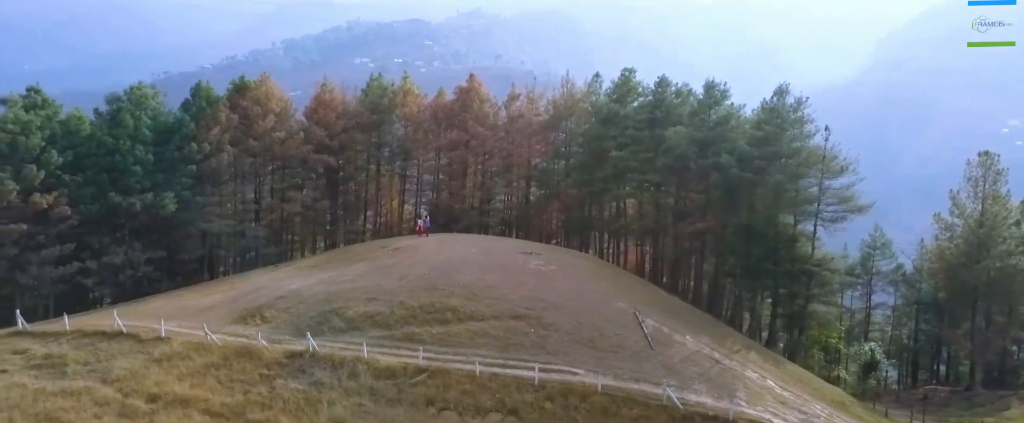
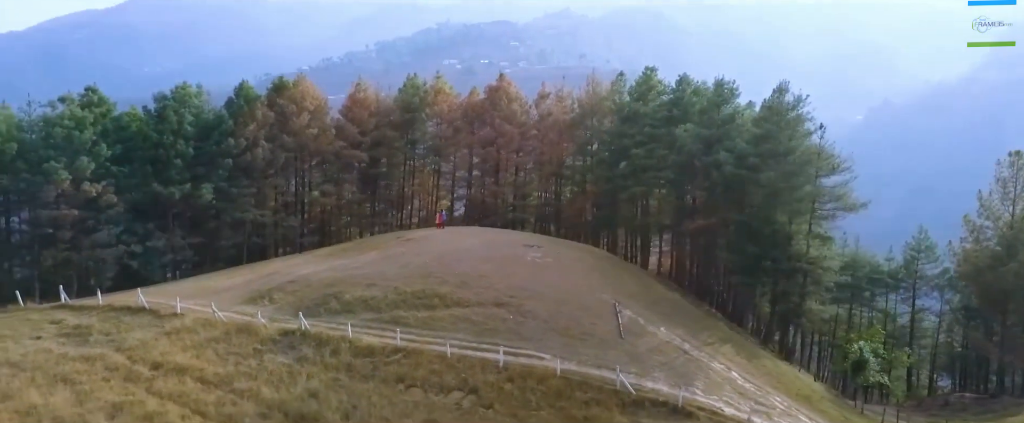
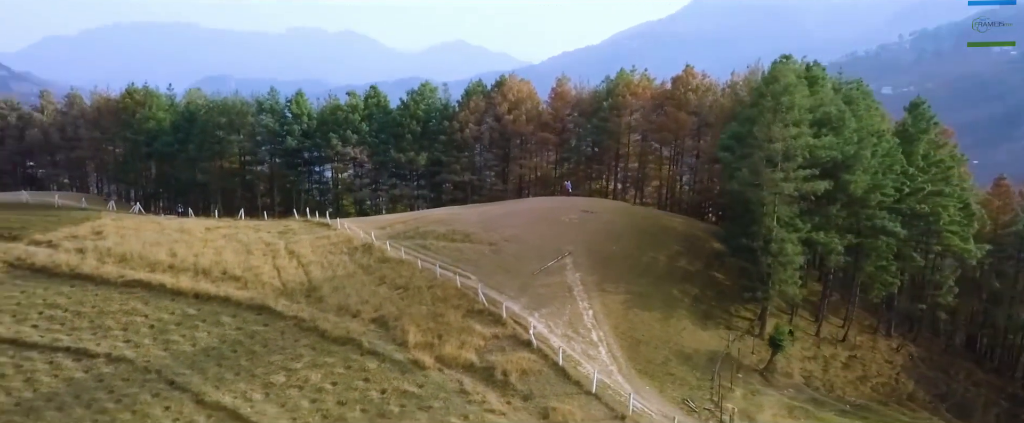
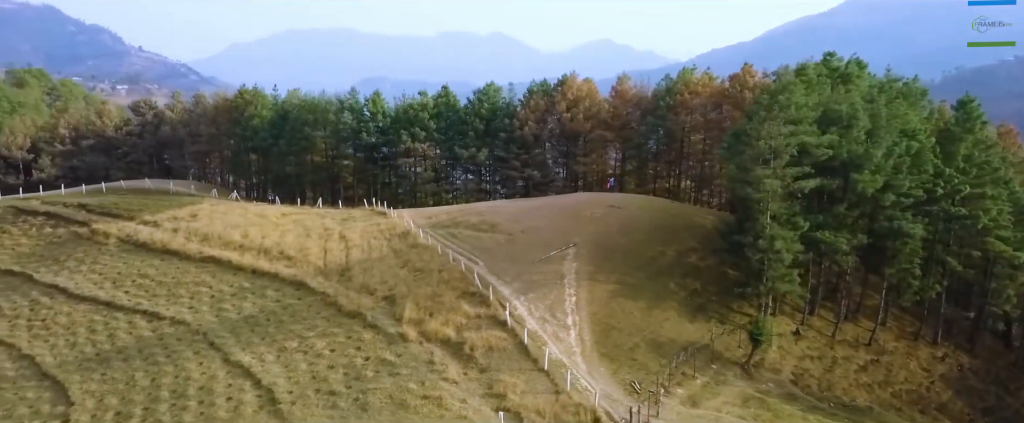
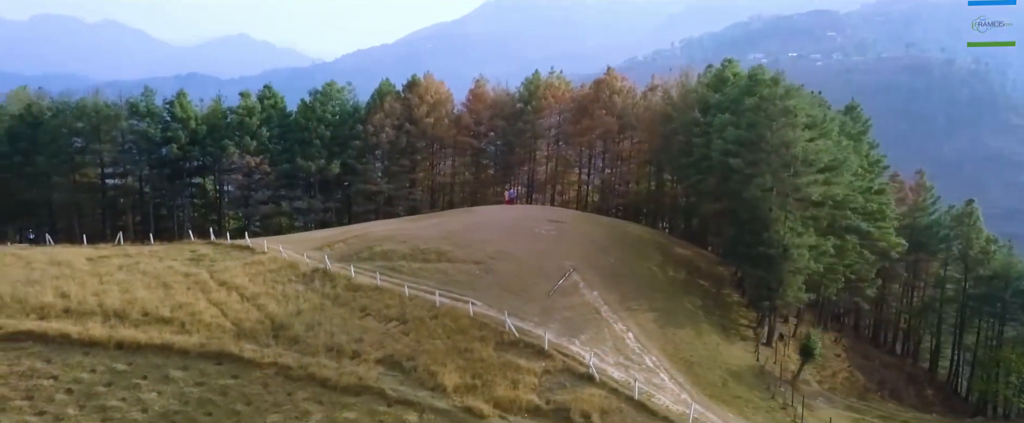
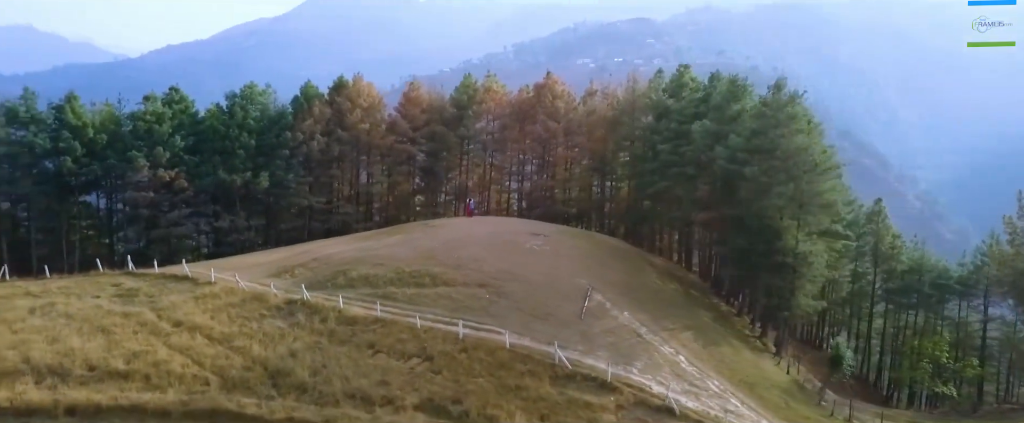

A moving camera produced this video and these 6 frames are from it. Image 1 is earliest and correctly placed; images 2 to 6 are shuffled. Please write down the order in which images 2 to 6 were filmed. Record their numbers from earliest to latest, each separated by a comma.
2, 6, 5, 3, 4
